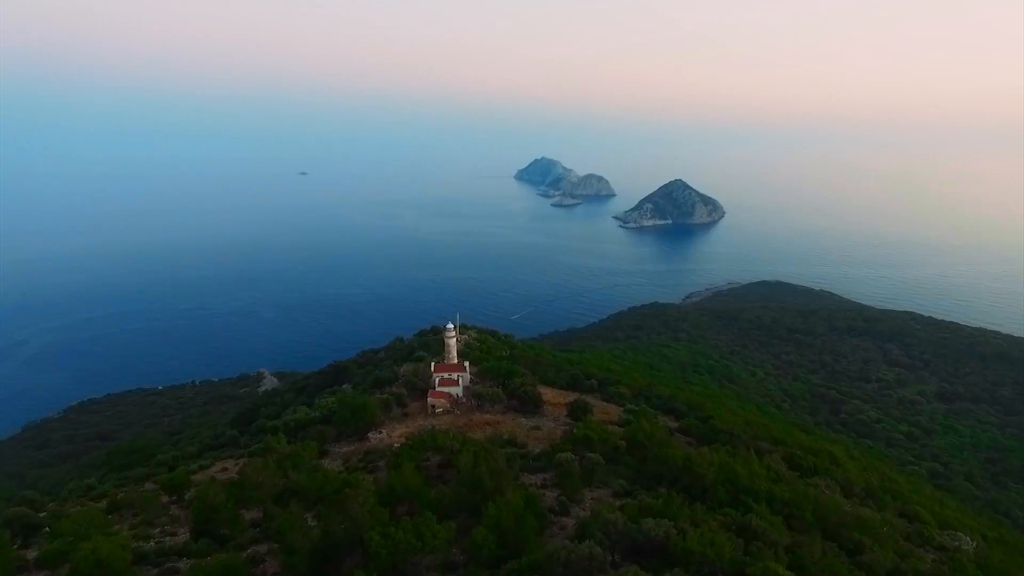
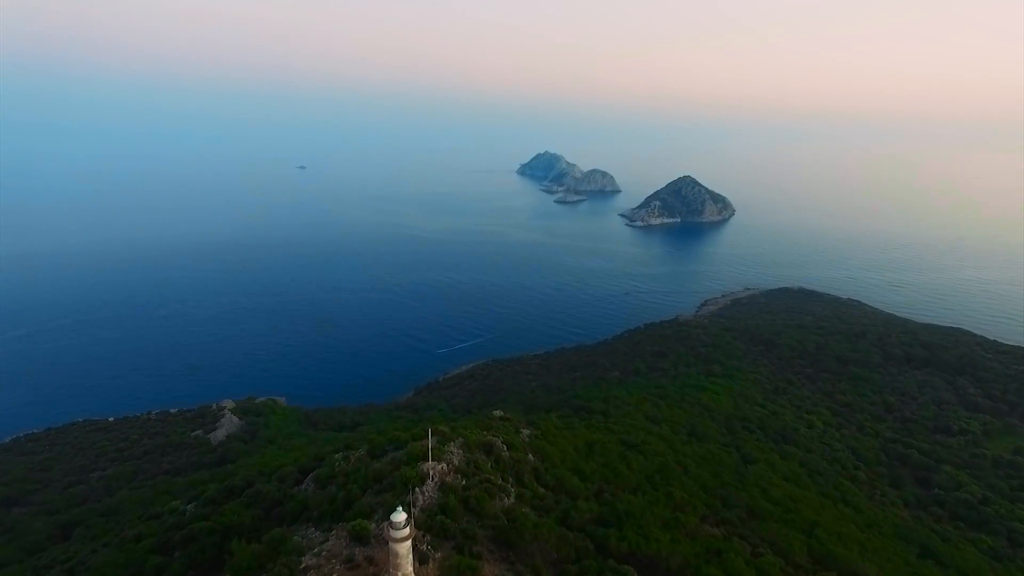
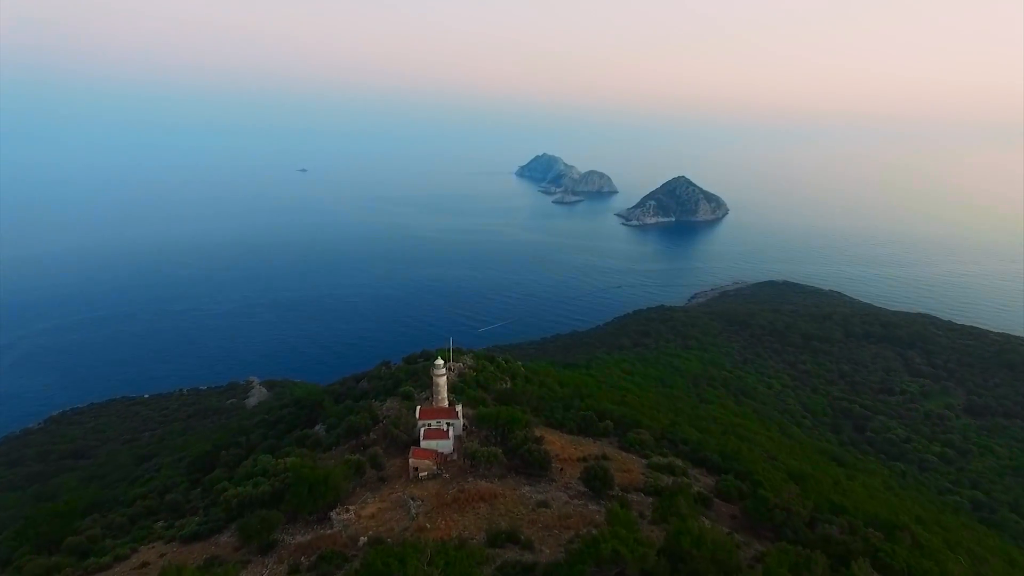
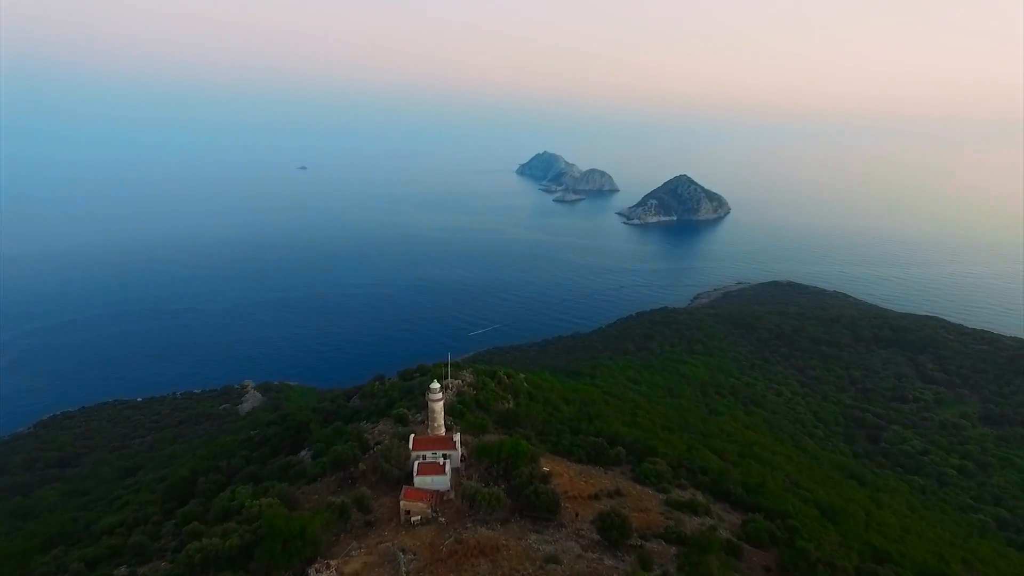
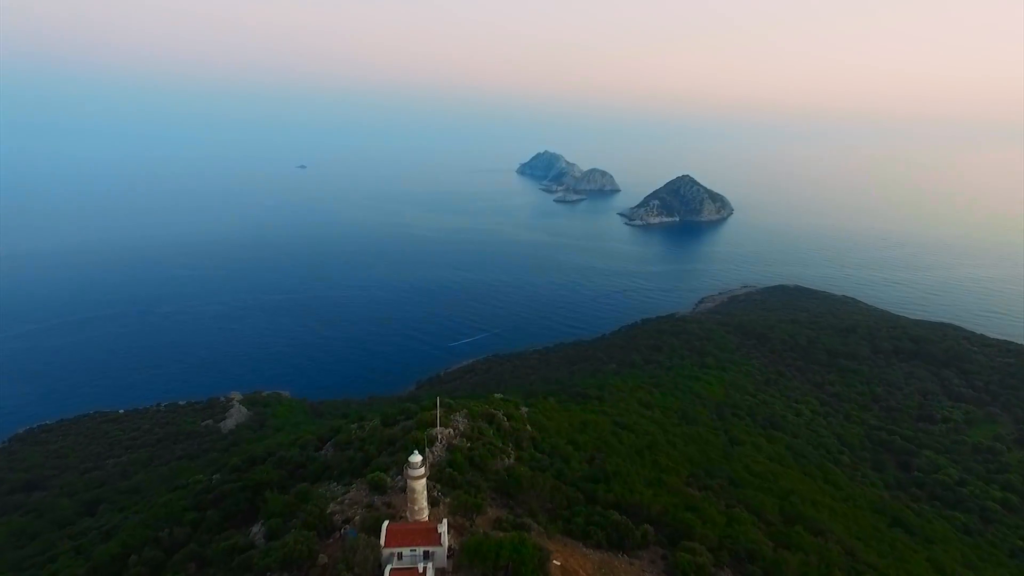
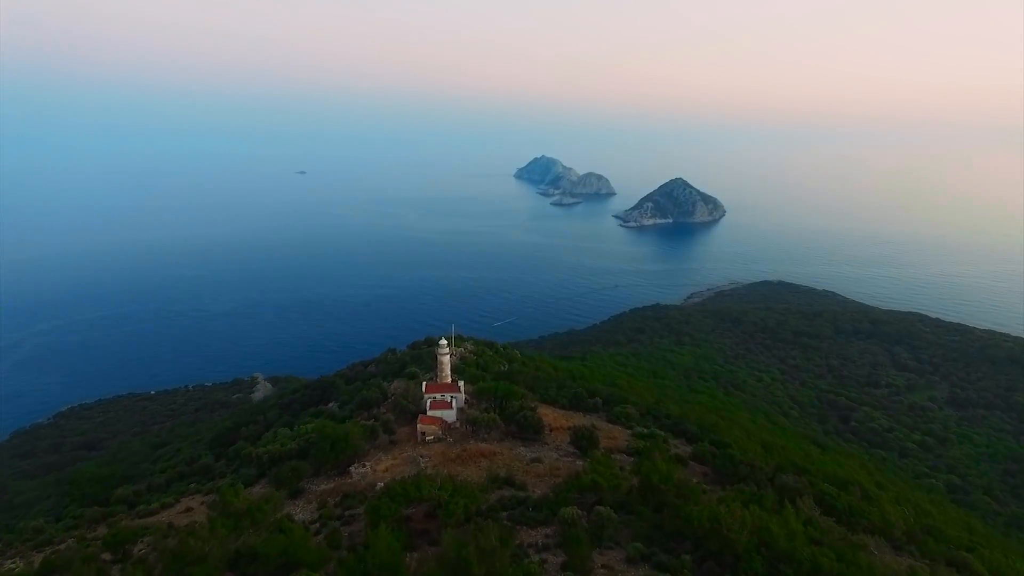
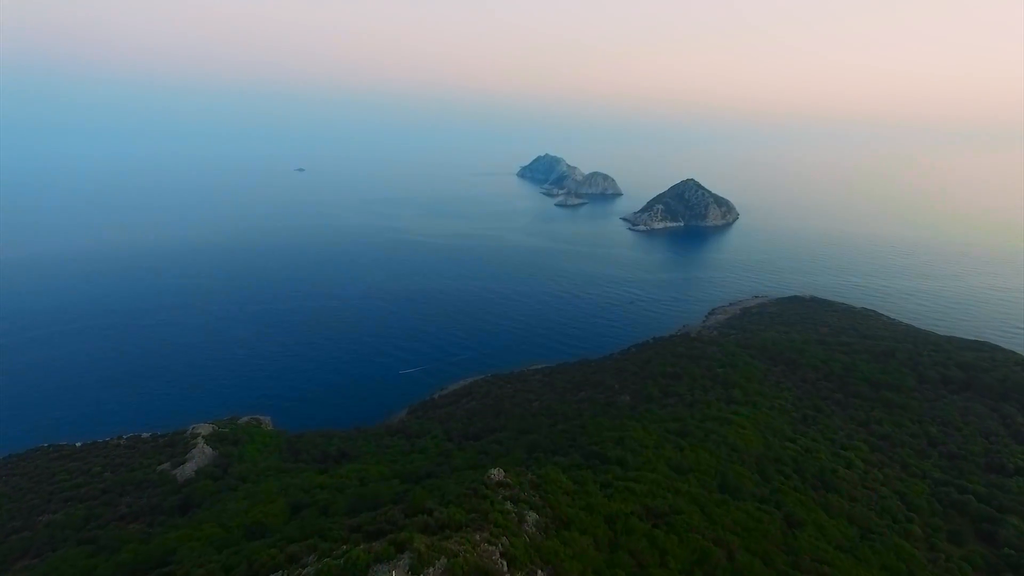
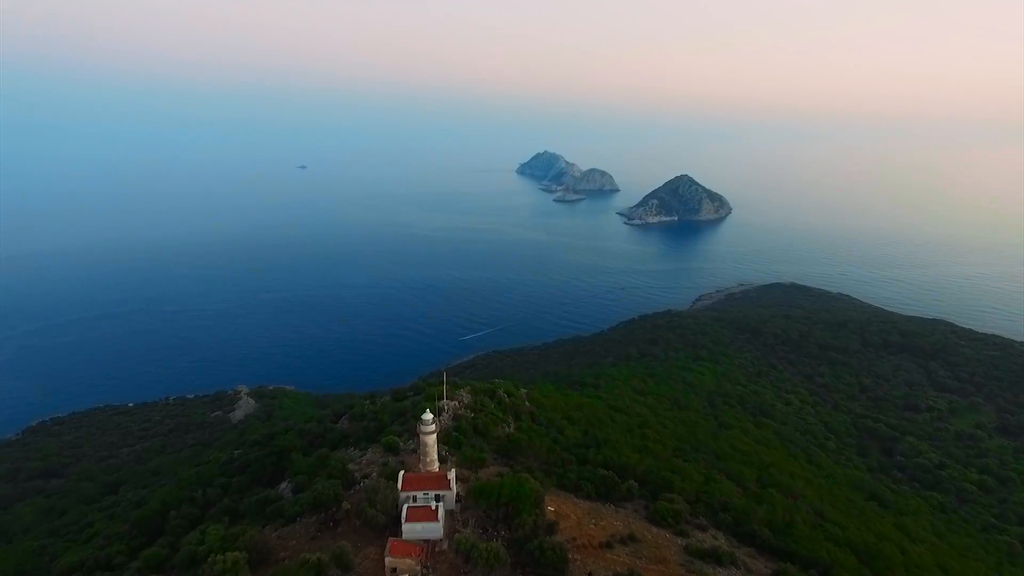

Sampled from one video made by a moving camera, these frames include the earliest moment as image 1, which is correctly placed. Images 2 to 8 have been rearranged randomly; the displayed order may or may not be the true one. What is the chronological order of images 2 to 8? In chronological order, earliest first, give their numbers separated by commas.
6, 3, 4, 8, 5, 2, 7
